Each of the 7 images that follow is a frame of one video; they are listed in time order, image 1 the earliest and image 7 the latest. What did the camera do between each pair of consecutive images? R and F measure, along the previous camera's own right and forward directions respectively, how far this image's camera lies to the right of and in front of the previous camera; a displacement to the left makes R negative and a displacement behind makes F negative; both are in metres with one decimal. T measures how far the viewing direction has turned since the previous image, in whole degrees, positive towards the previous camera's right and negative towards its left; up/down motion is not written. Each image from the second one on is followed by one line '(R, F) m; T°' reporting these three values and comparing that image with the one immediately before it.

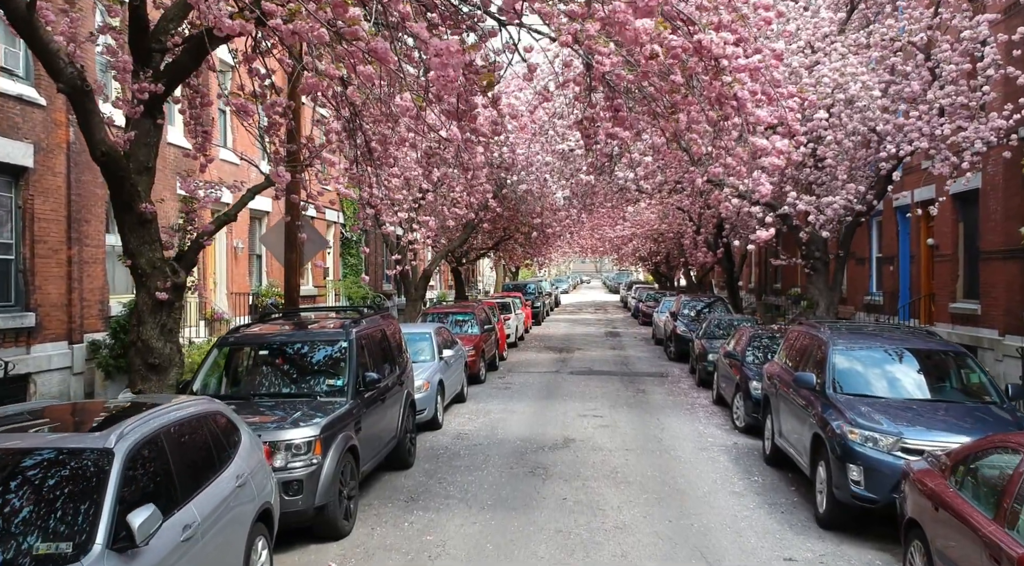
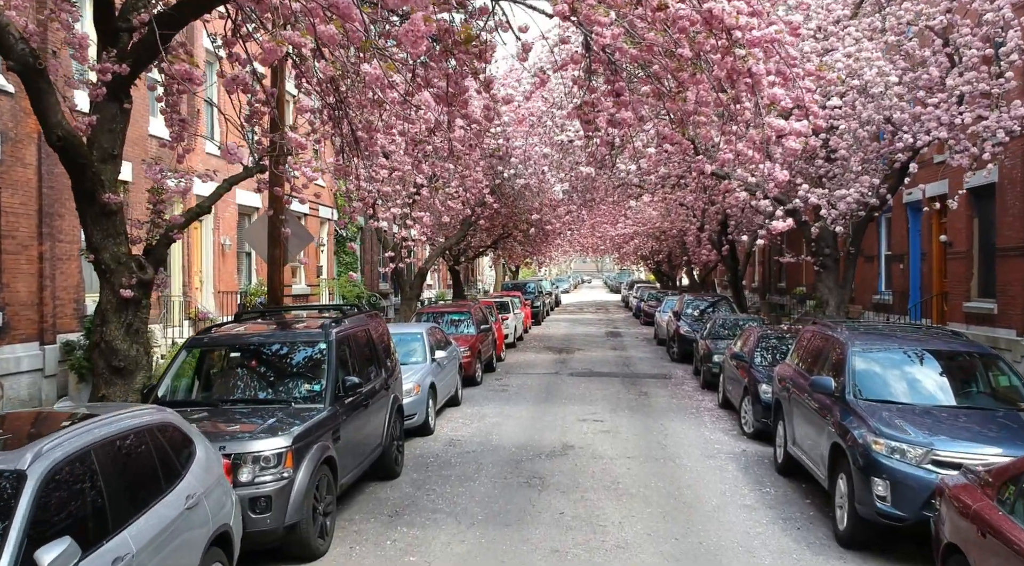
(+0.1, +0.6) m; 0°
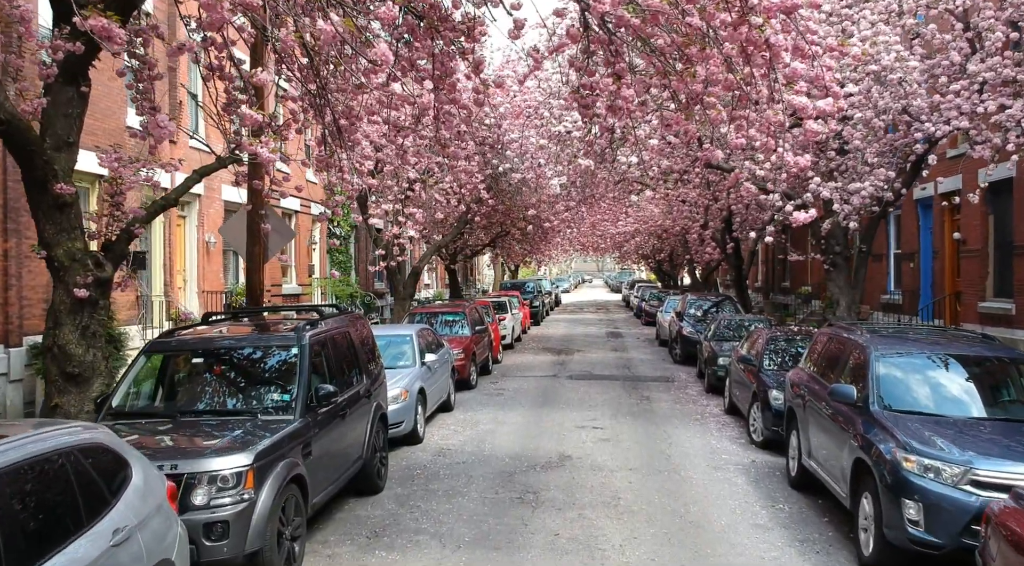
(+0.1, +0.7) m; 0°
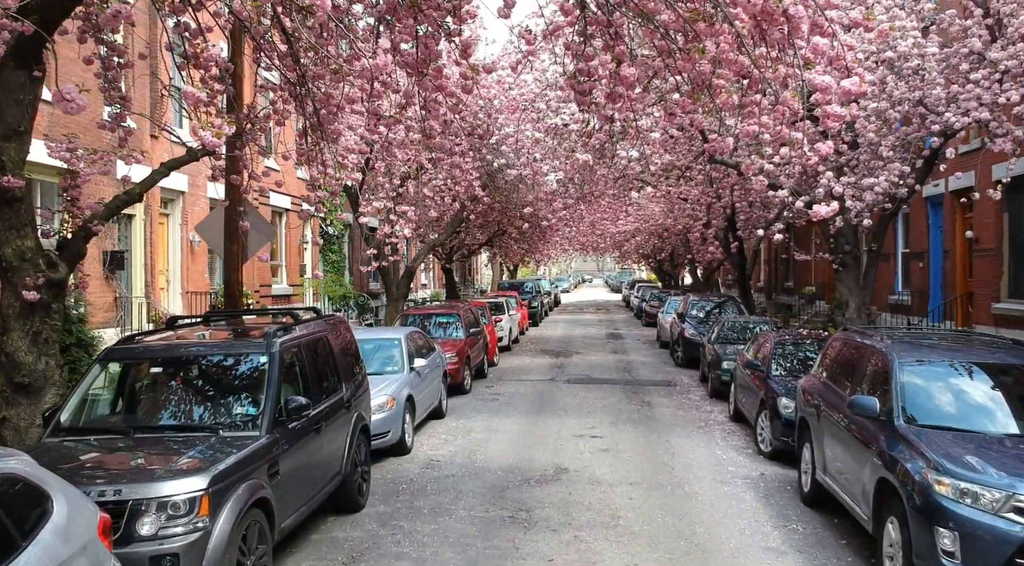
(+0.1, +0.6) m; 0°
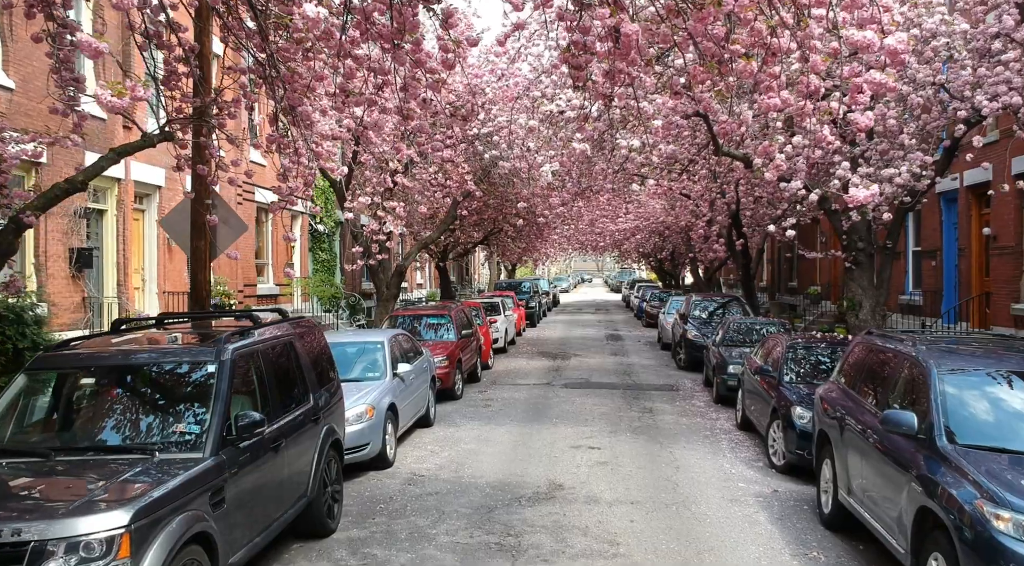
(+0.1, +0.8) m; 0°
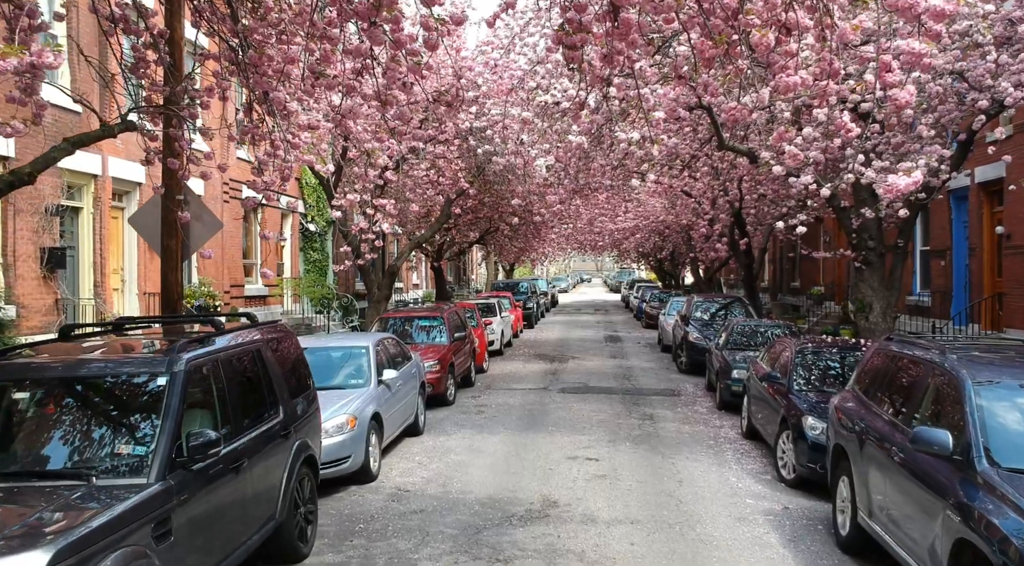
(+0.1, +0.6) m; 0°
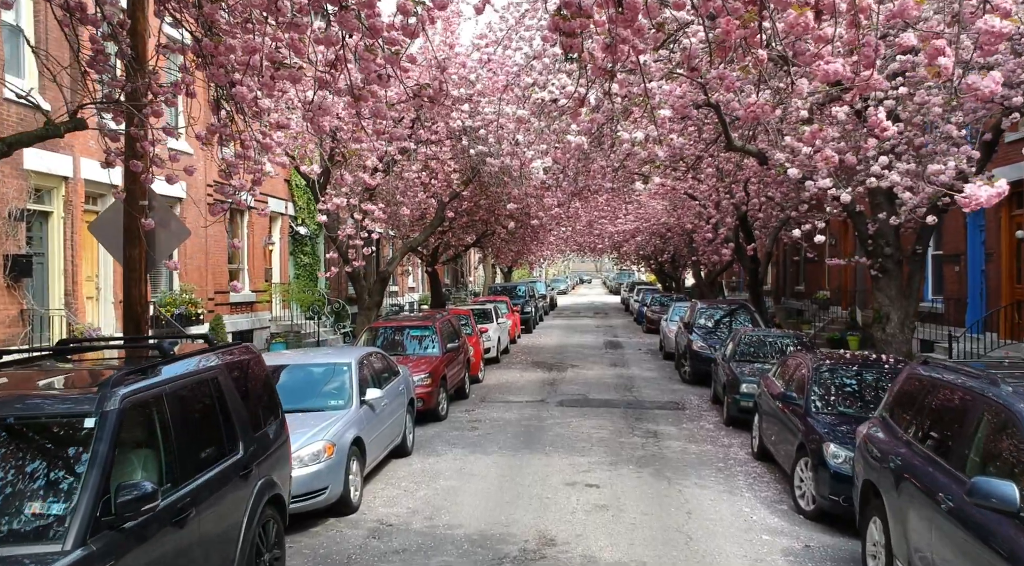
(+0.1, +0.7) m; 0°
